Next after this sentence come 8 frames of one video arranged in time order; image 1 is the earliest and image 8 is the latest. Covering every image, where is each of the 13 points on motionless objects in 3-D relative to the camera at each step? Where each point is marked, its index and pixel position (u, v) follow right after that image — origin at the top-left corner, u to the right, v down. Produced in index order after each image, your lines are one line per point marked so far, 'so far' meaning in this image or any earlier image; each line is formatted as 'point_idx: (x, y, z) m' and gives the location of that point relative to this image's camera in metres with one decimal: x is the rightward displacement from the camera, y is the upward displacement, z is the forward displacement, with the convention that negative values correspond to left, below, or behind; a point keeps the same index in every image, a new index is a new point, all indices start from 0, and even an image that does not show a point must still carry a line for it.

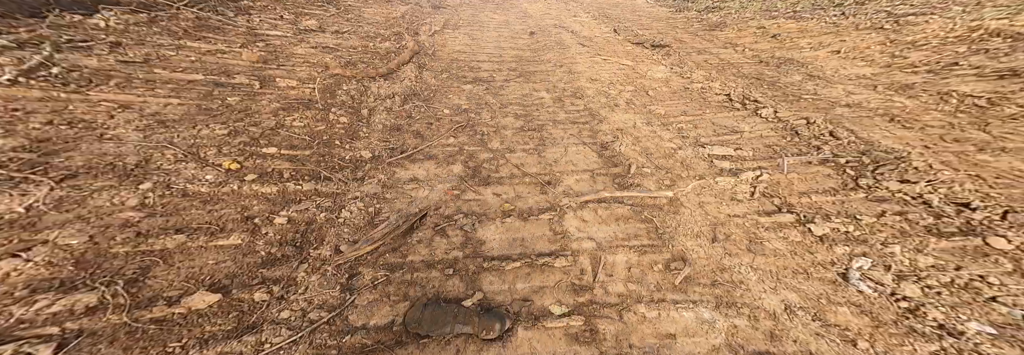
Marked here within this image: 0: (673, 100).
0: (+1.1, +0.5, +1.5) m
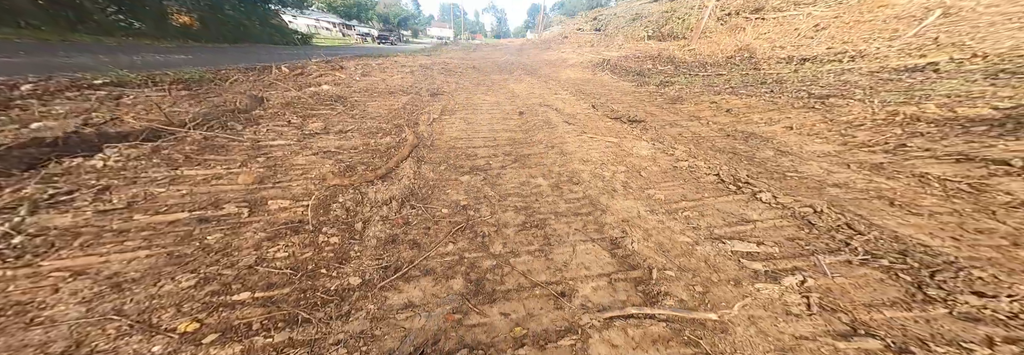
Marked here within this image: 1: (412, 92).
0: (+1.0, 0.0, +1.5) m
1: (-1.7, +1.5, +4.0) m
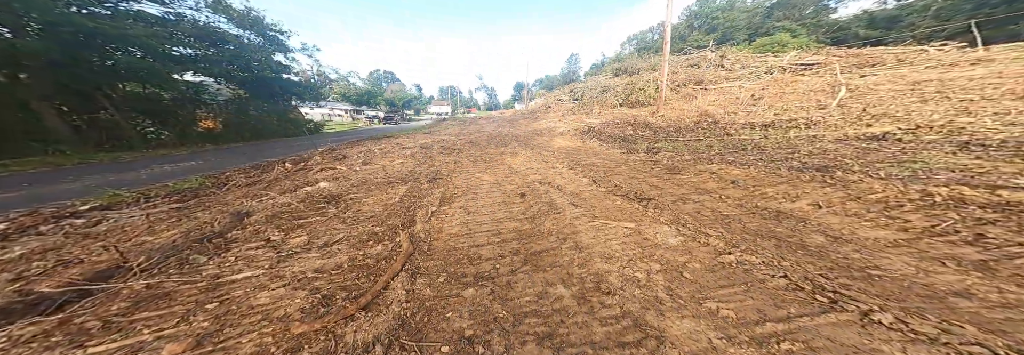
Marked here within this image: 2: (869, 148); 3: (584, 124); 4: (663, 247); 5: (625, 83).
0: (+1.1, -0.5, +1.3) m
1: (-1.8, -0.1, +4.0) m
2: (+4.0, +0.3, +2.6) m
3: (+3.5, +2.7, +11.5) m
4: (+1.0, -0.5, +1.5) m
5: (+8.6, +7.2, +17.5) m
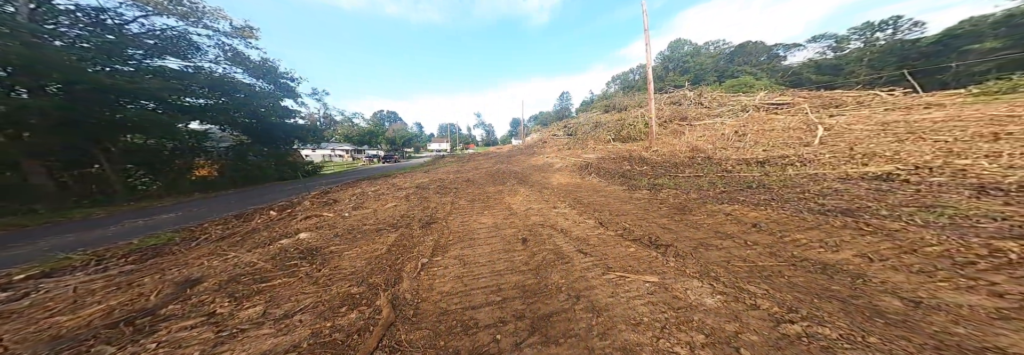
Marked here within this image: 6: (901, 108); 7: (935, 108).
0: (+1.1, -0.8, +1.0) m
1: (-1.8, -0.8, +3.7) m
2: (+4.0, -0.1, +2.5) m
3: (+3.3, +0.8, +11.6) m
4: (+1.0, -0.7, +1.3) m
5: (+8.2, +4.3, +18.4) m
6: (+11.8, +2.1, +7.1) m
7: (+12.0, +2.0, +6.6) m
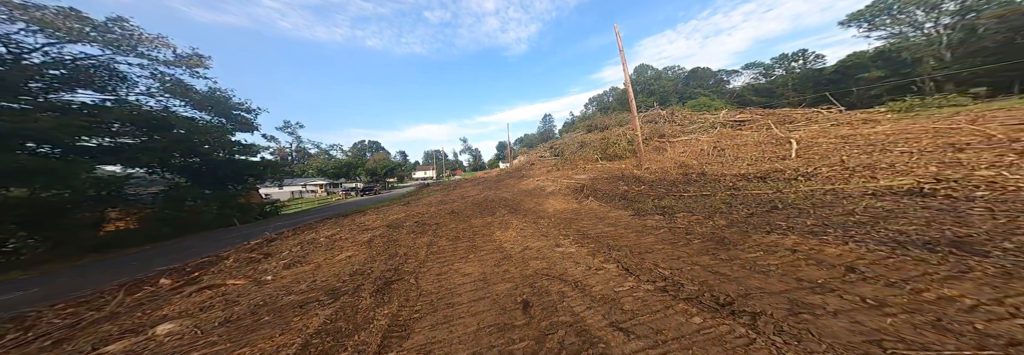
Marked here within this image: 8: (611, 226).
0: (+1.3, -0.8, +0.3) m
1: (-1.9, -1.3, +2.7) m
2: (+3.9, -0.2, +2.2) m
3: (+2.3, -0.3, +11.2) m
4: (+1.1, -0.8, +0.6) m
5: (+6.3, +2.7, +18.7) m
6: (+11.1, +1.9, +7.7) m
7: (+11.3, +1.8, +7.2) m
8: (+1.5, -0.9, +3.8) m
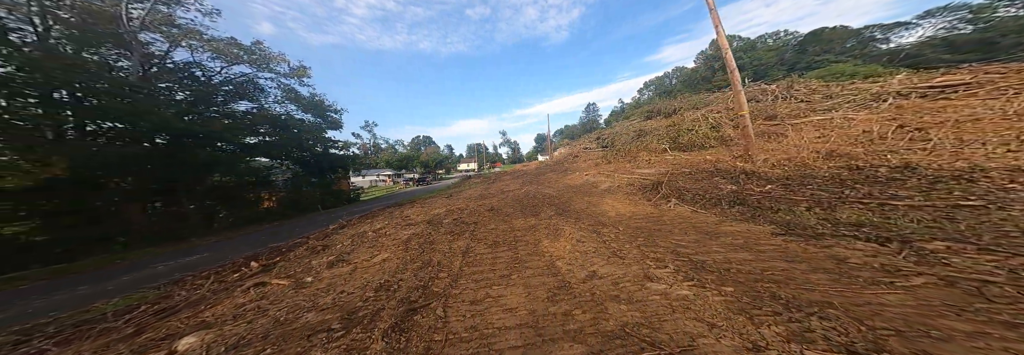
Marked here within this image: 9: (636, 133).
0: (+1.2, -0.9, -1.0) m
1: (-1.3, -1.2, +2.1) m
2: (+4.2, -0.2, +0.2) m
3: (+4.8, -0.1, +9.3) m
4: (+1.1, -0.8, -0.7) m
5: (+10.5, +3.0, +15.6) m
6: (+12.5, +1.9, +3.8) m
7: (+12.7, +1.8, +3.3) m
8: (+2.3, -0.8, +2.4) m
9: (+10.5, +3.8, +19.6) m
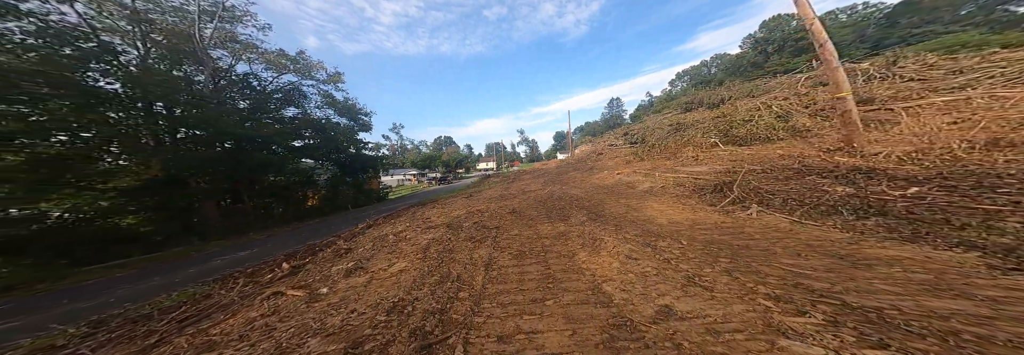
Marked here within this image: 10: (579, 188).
0: (+1.2, -0.9, -1.8) m
1: (-1.0, -1.2, +1.5) m
2: (+4.3, -0.2, -1.0) m
3: (+5.9, -0.1, +8.1) m
4: (+1.2, -0.8, -1.5) m
5: (+12.3, +3.1, +13.6) m
6: (+13.0, +1.9, +1.7) m
7: (+13.0, +1.8, +1.1) m
8: (+2.6, -0.8, +1.4) m
9: (+12.8, +3.9, +17.6) m
10: (+3.5, -0.5, +10.7) m
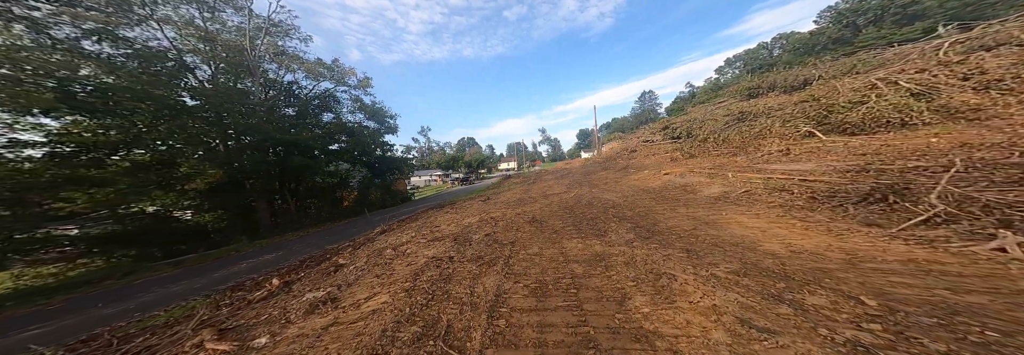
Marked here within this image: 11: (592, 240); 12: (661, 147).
0: (+0.7, -0.8, -3.3) m
1: (-1.0, -1.2, +0.3) m
2: (+3.9, -0.2, -2.9) m
3: (+6.7, -0.1, +5.8) m
4: (+0.7, -0.8, -3.0) m
5: (+13.8, +3.0, +10.5) m
6: (+12.8, +1.9, -1.4) m
7: (+12.8, +1.8, -2.0) m
8: (+2.5, -0.8, -0.3) m
9: (+14.8, +3.8, +14.4) m
10: (+4.6, -0.5, +8.8) m
11: (+1.8, -1.2, +4.7) m
12: (+13.9, +2.5, +19.3) m
